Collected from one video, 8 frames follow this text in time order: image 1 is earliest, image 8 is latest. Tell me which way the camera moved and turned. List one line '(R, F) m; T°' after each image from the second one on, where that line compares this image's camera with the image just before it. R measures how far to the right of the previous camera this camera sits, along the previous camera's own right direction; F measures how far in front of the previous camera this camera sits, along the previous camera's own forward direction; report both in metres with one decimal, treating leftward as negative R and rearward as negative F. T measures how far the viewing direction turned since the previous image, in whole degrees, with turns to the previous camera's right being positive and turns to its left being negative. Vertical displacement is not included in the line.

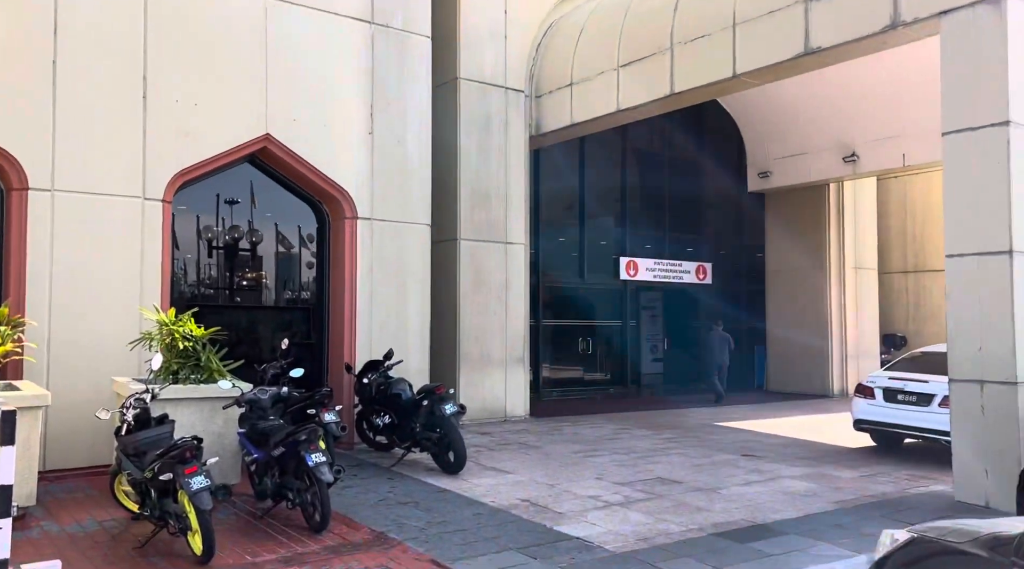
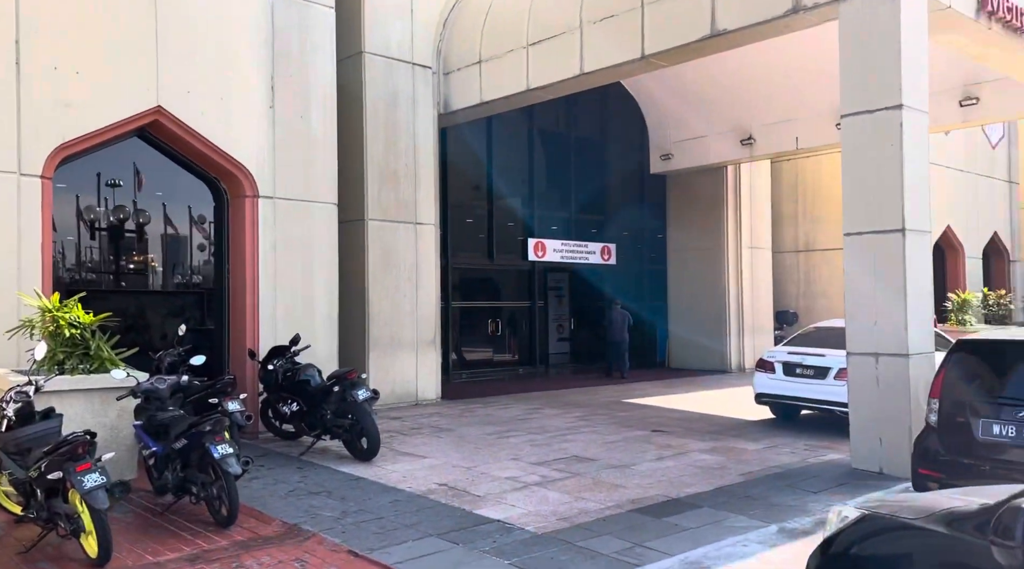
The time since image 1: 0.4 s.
(-0.1, +0.1) m; +7°
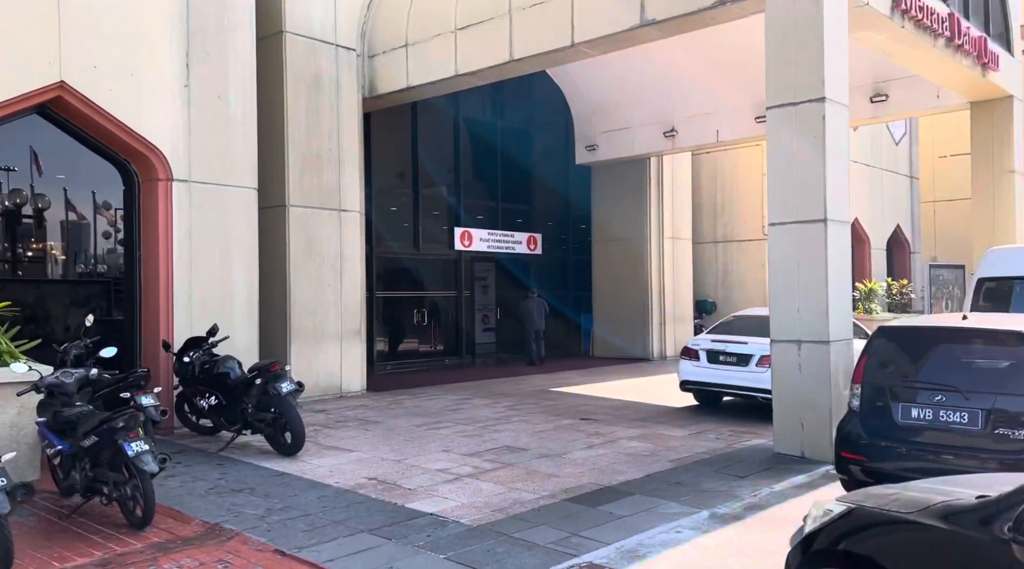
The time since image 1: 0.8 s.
(-0.1, +0.2) m; +5°
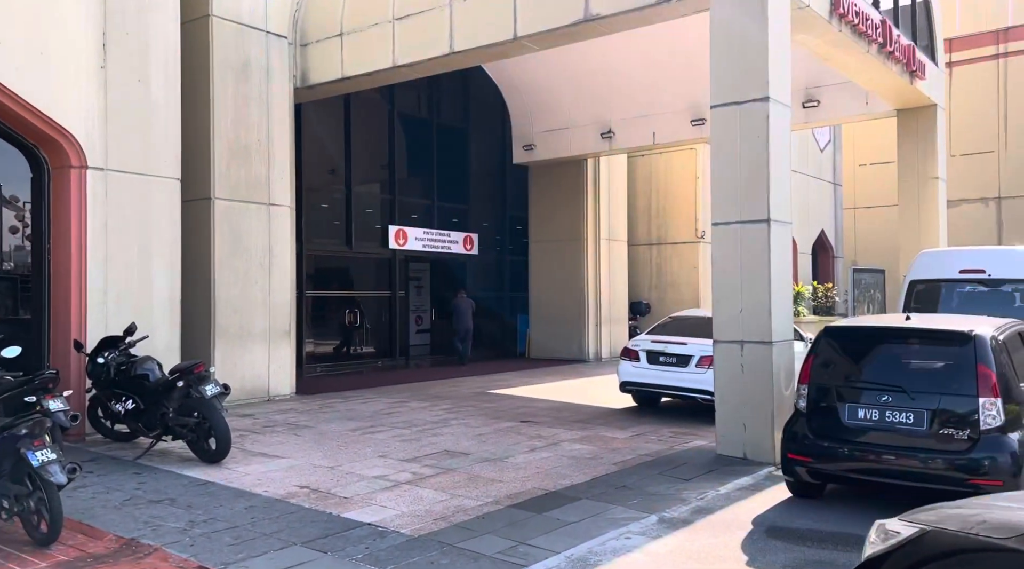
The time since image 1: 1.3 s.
(-0.1, +0.3) m; +5°
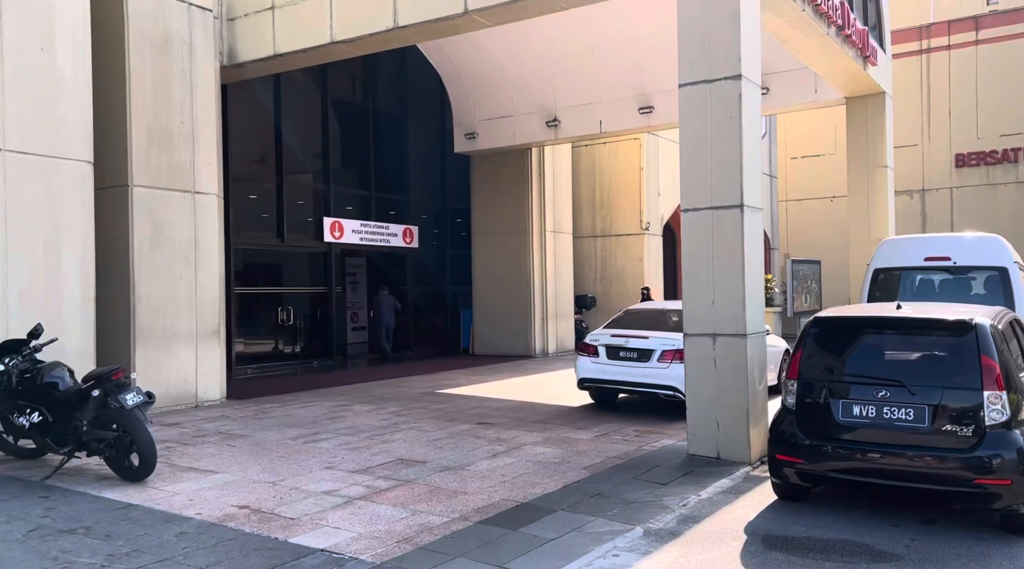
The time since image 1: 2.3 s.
(-0.3, +0.7) m; +5°
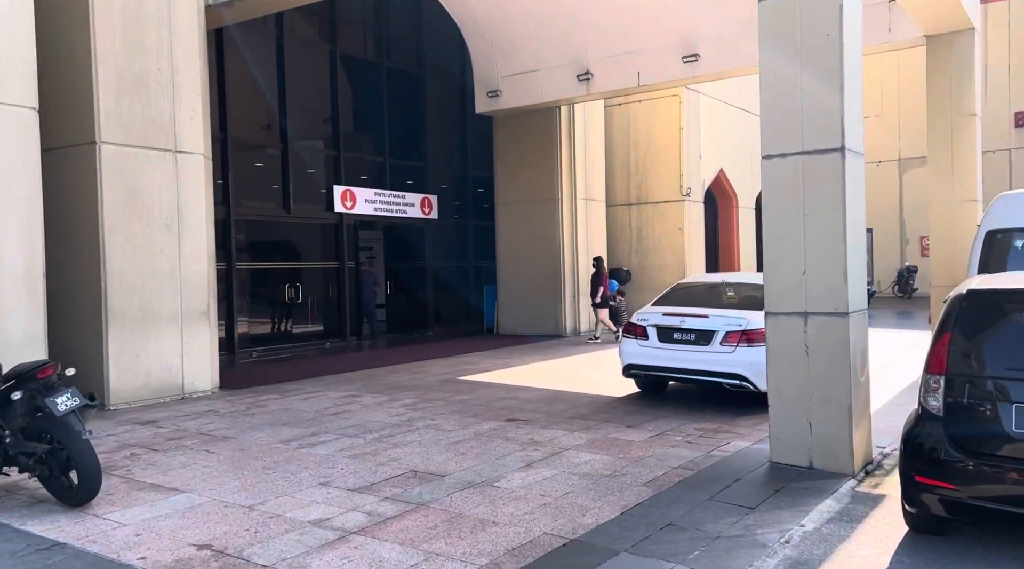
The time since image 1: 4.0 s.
(-0.1, +1.6) m; -1°
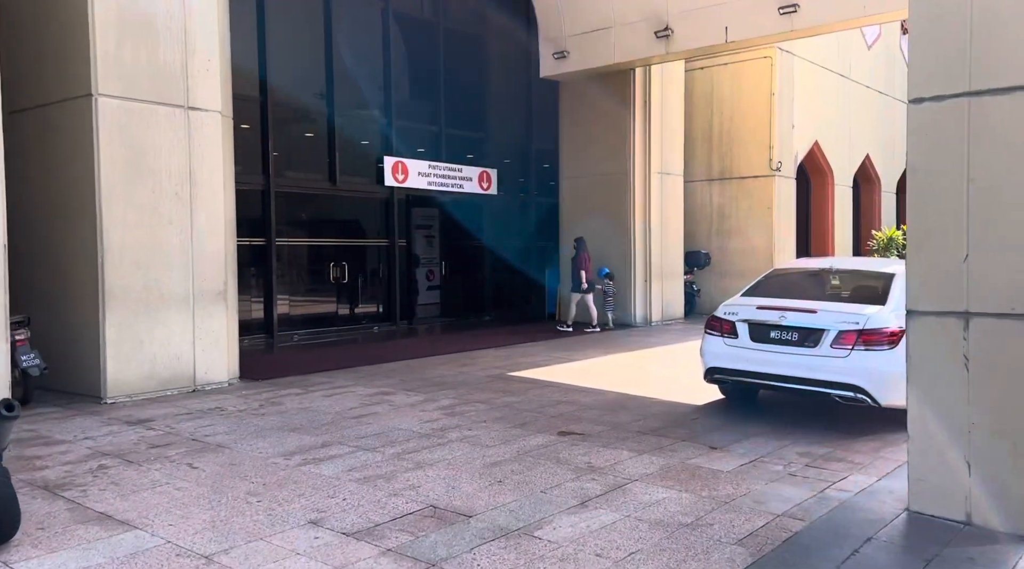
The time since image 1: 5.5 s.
(+0.1, +1.6) m; -5°
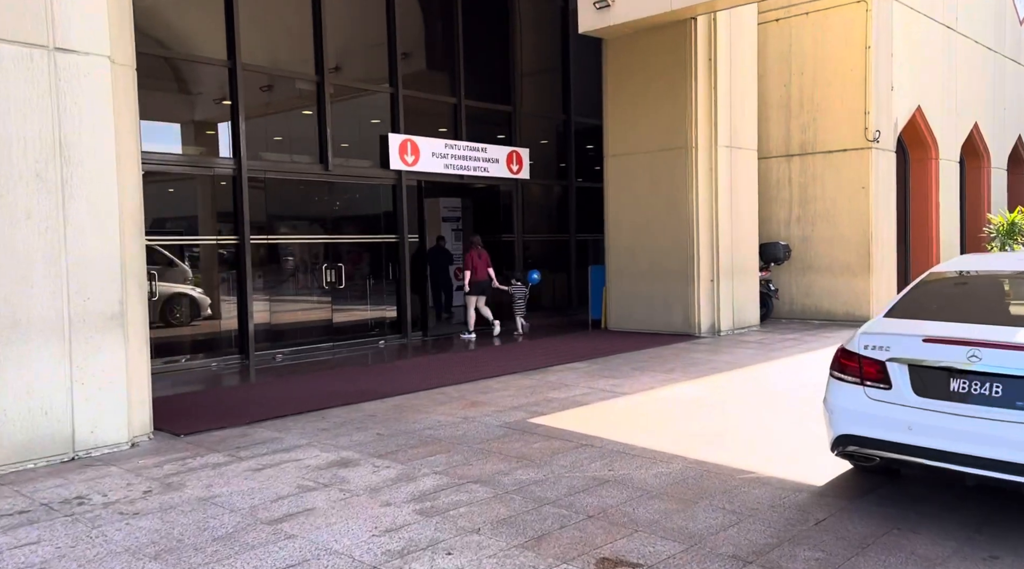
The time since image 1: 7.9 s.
(+0.2, +2.9) m; -3°
